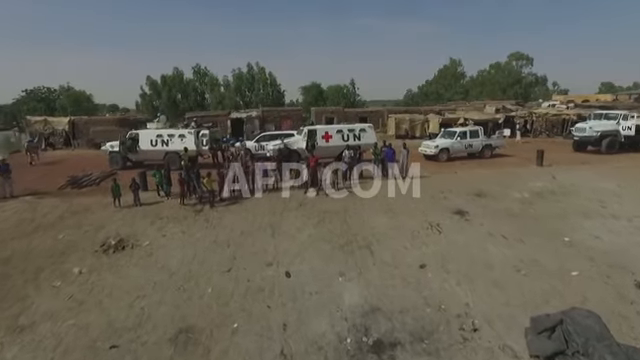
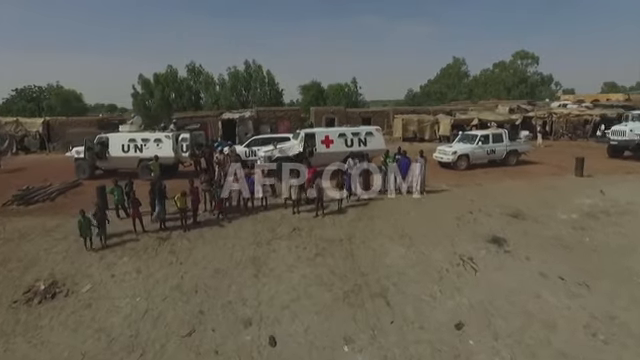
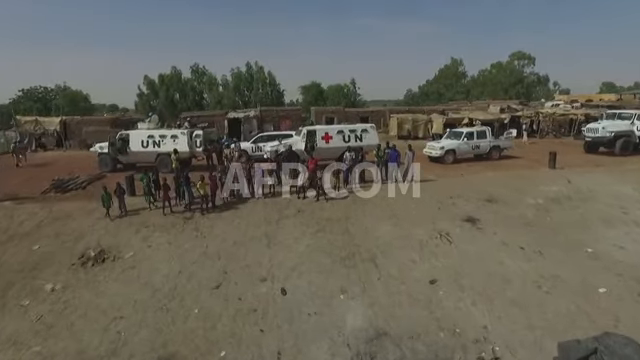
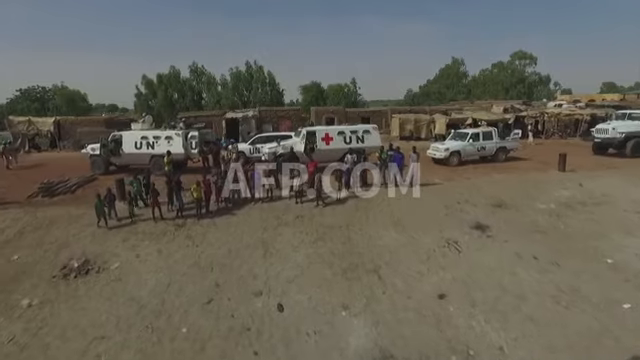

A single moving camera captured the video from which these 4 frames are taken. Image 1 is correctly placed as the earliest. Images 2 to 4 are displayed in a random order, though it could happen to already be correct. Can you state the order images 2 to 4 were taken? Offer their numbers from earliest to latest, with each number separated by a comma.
3, 4, 2
